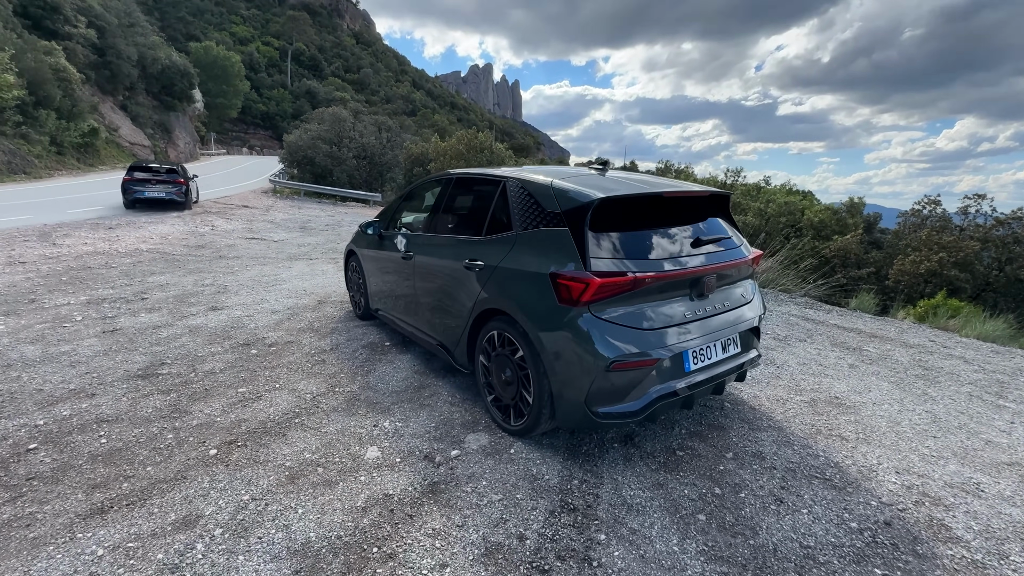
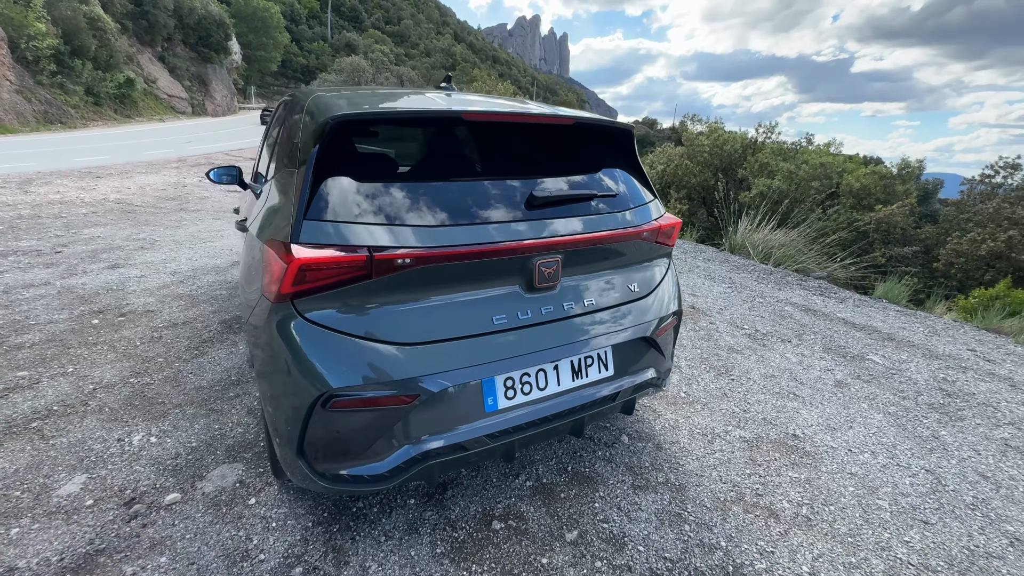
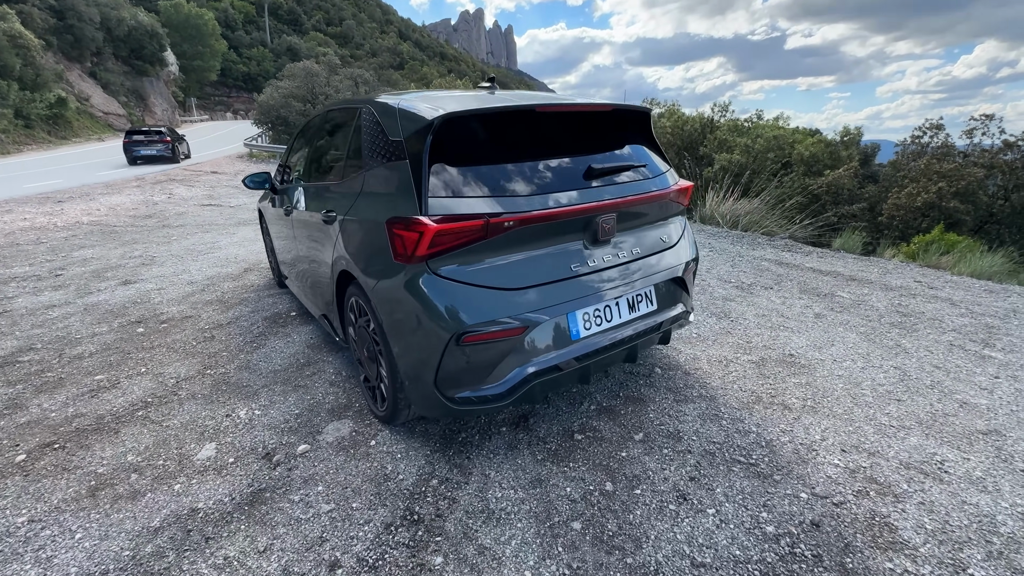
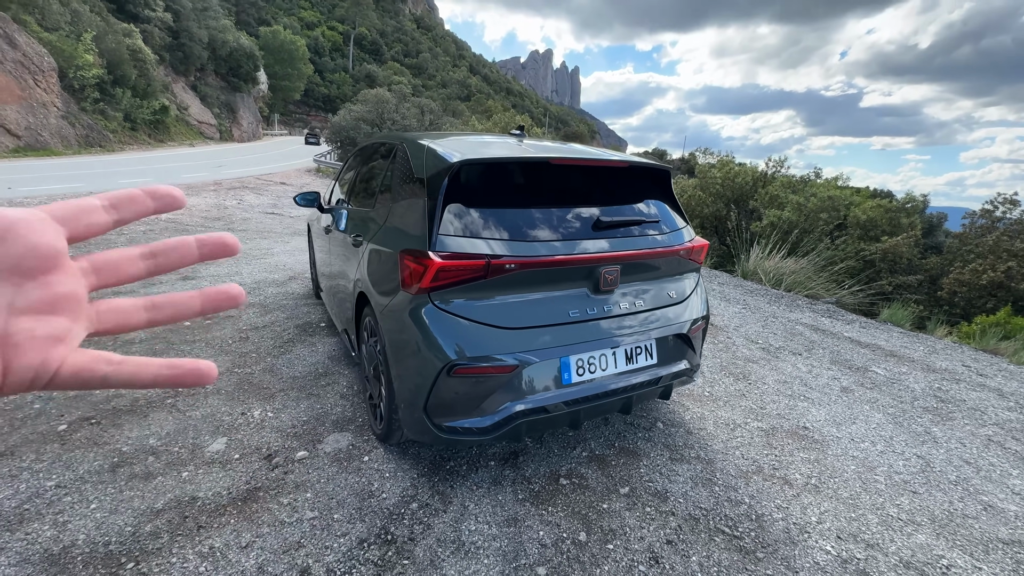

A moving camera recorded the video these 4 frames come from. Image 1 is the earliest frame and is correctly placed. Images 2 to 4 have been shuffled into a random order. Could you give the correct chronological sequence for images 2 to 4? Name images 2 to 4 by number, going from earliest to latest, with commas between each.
3, 2, 4
